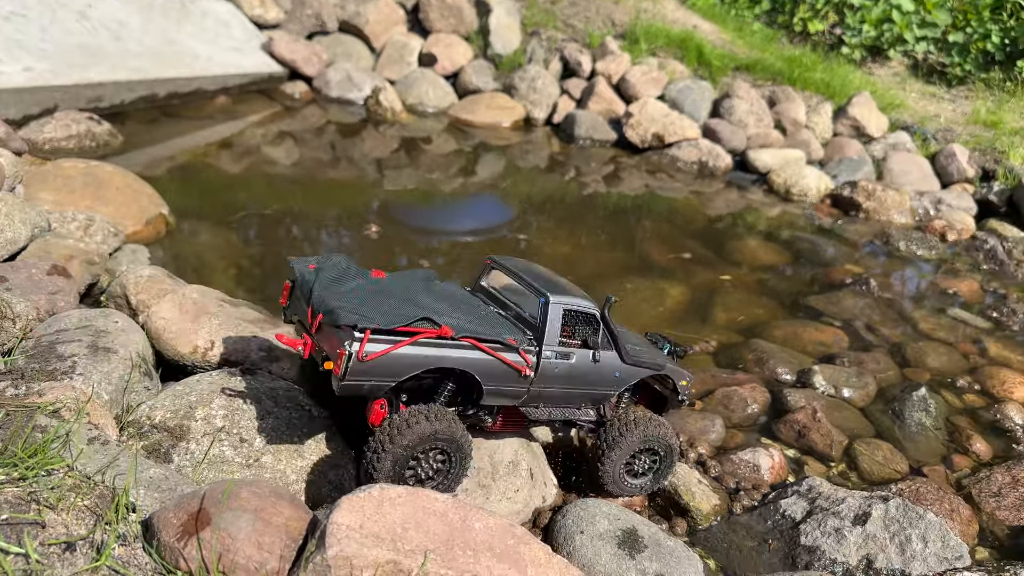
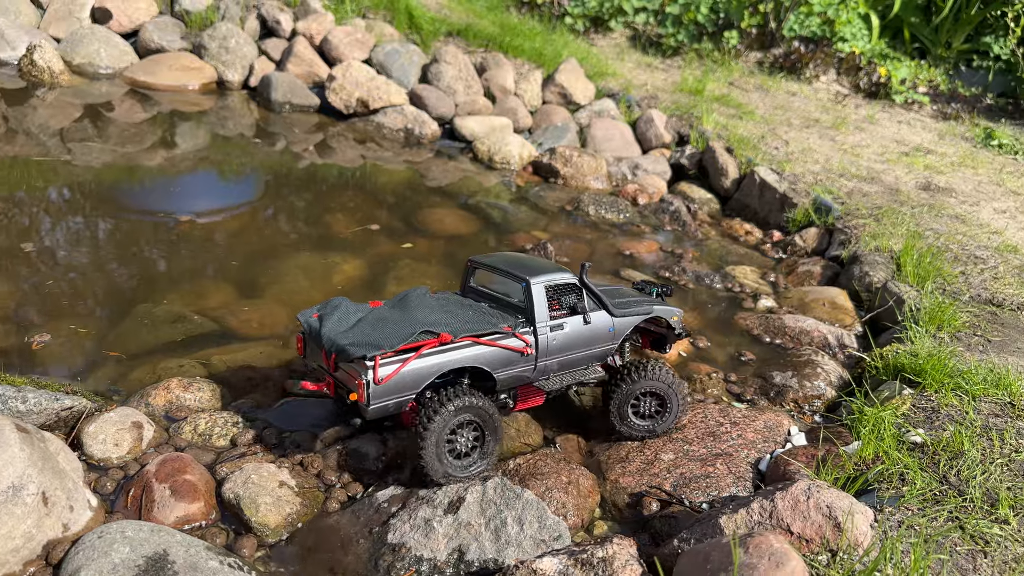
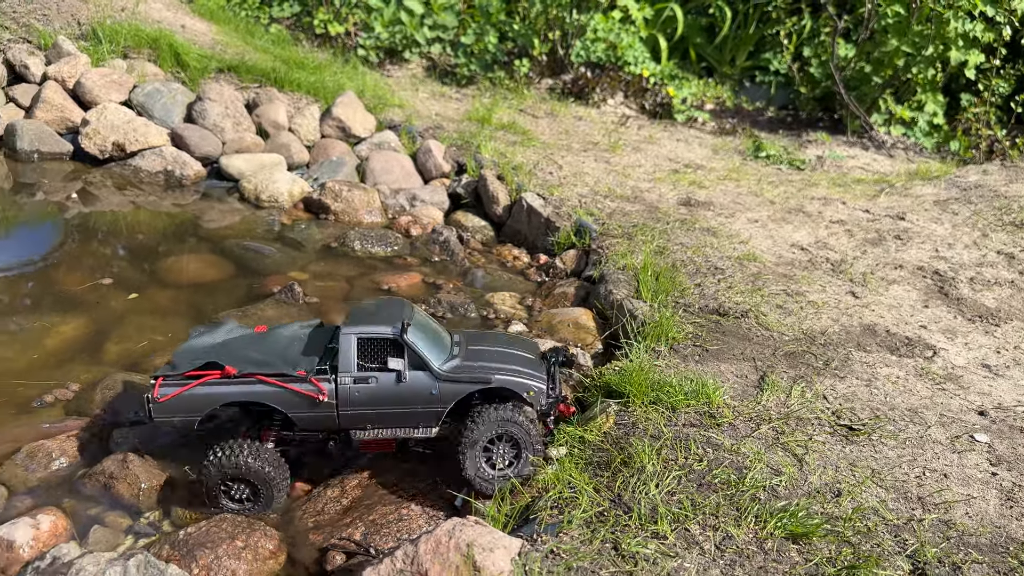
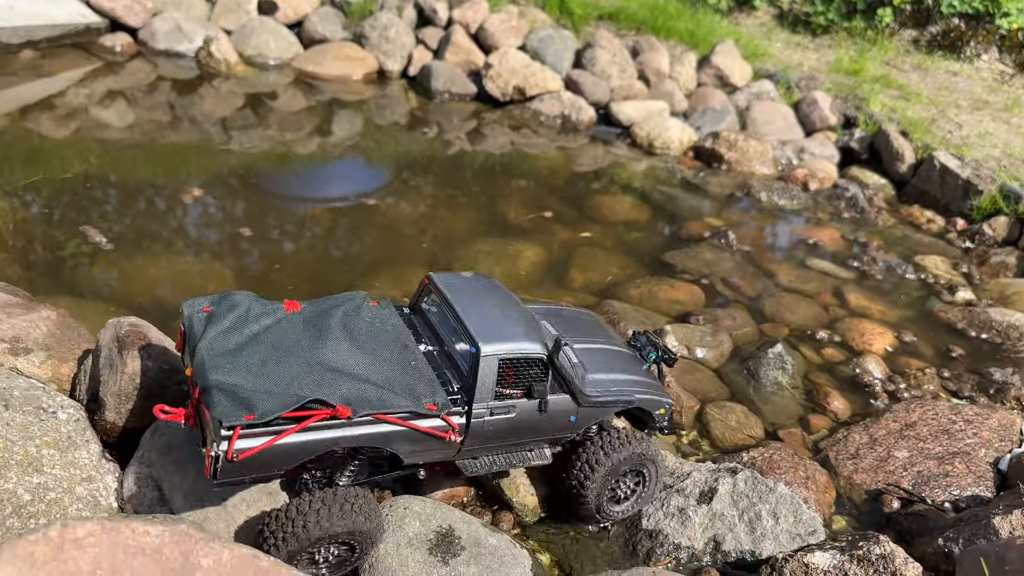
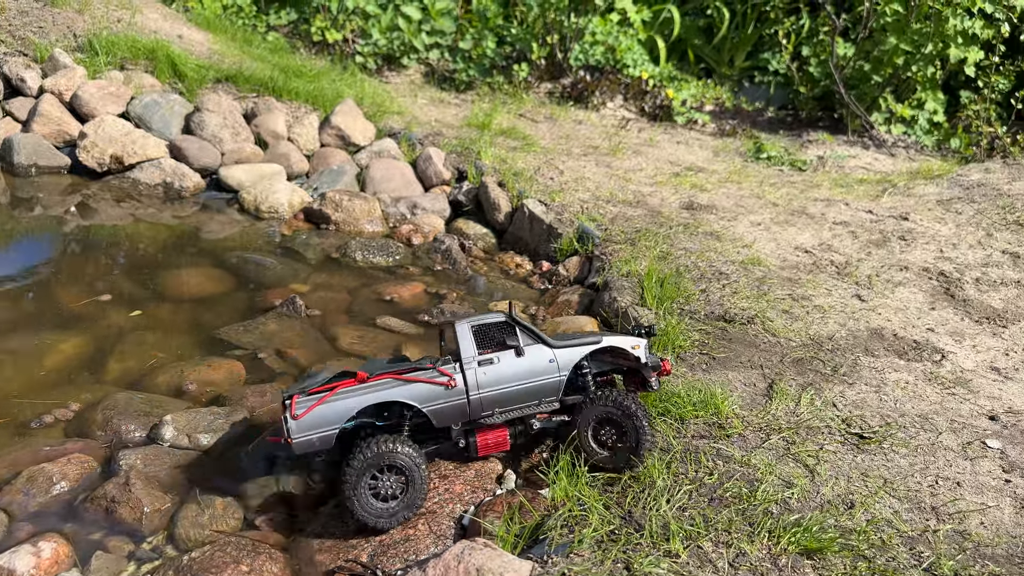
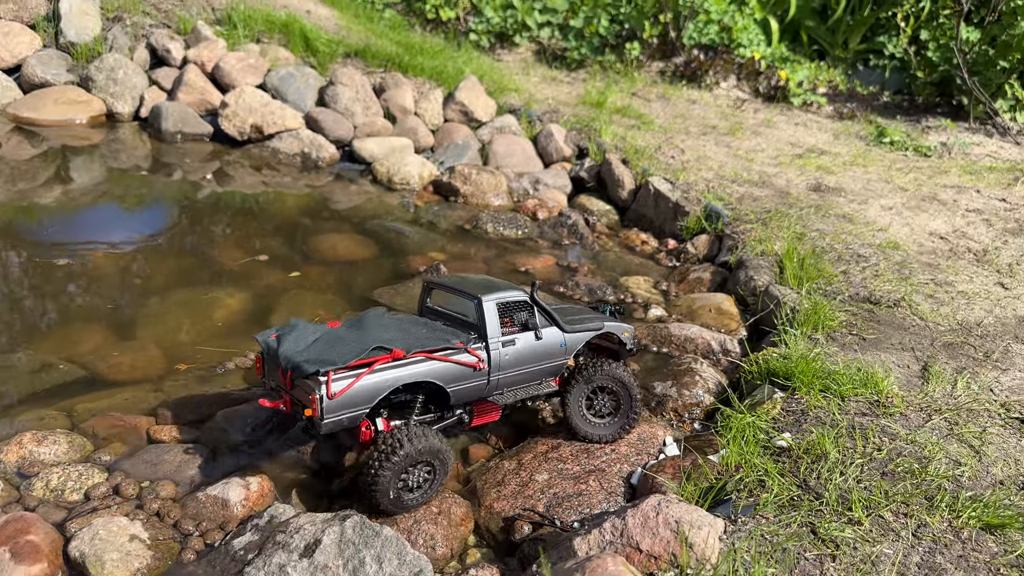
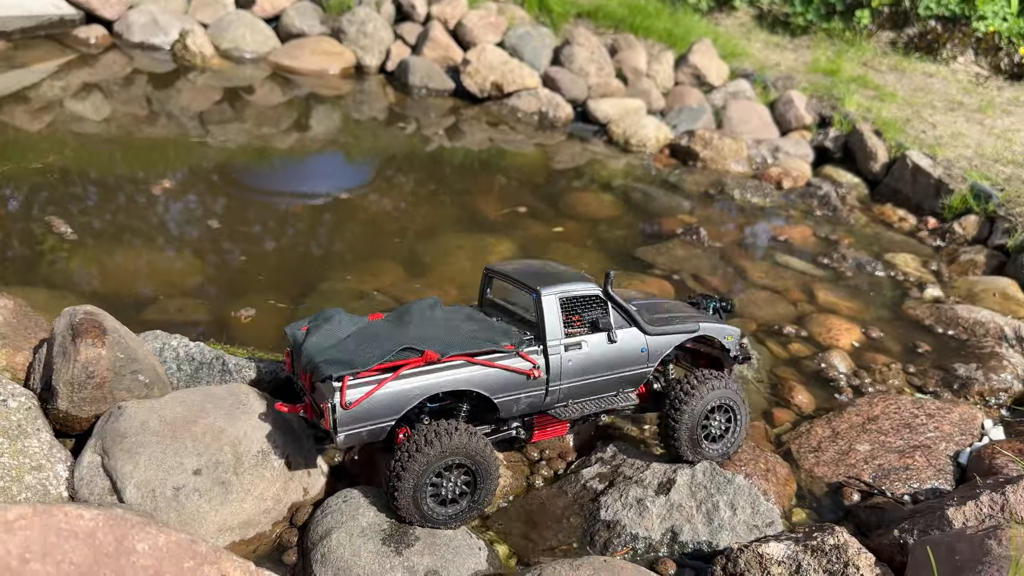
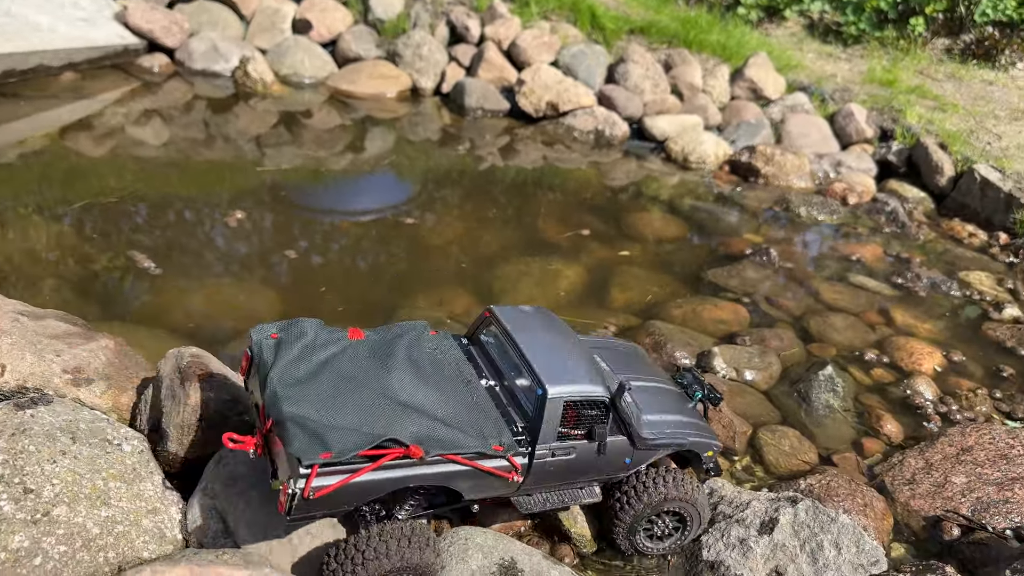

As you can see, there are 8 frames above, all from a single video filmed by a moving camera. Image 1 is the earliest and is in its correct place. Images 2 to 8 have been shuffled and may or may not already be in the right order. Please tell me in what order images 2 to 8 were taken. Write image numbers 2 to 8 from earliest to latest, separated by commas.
8, 4, 7, 2, 6, 5, 3
